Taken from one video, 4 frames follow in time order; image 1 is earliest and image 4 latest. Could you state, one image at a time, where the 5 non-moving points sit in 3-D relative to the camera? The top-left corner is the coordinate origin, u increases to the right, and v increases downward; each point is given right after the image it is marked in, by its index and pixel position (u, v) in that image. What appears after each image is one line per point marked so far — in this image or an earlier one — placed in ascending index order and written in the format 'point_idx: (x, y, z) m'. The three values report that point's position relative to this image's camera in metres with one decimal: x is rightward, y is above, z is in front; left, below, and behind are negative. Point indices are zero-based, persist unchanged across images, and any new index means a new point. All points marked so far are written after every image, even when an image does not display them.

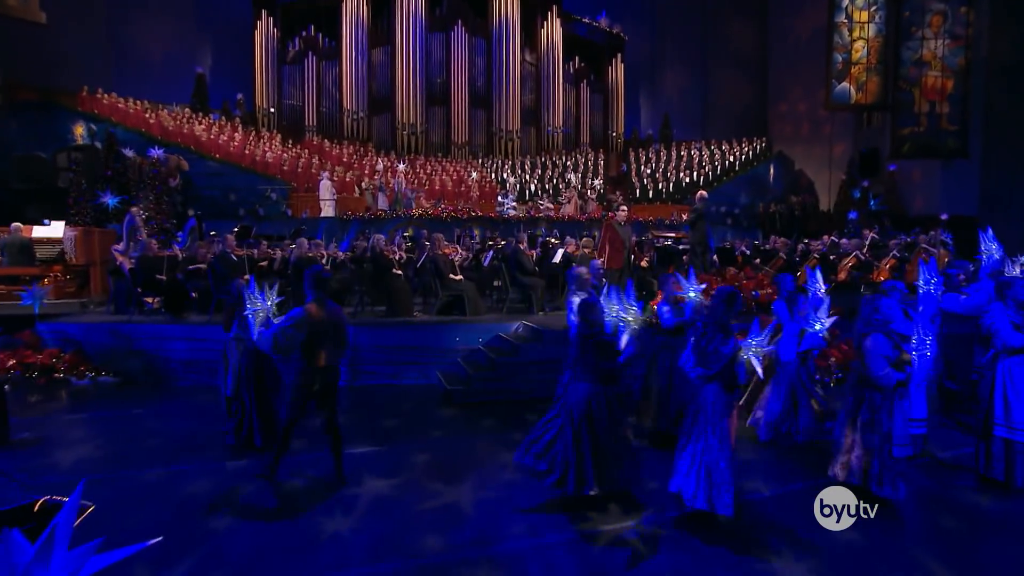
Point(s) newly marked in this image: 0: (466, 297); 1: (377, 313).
0: (-0.8, -0.2, +9.3) m
1: (-2.4, -0.5, +9.5) m
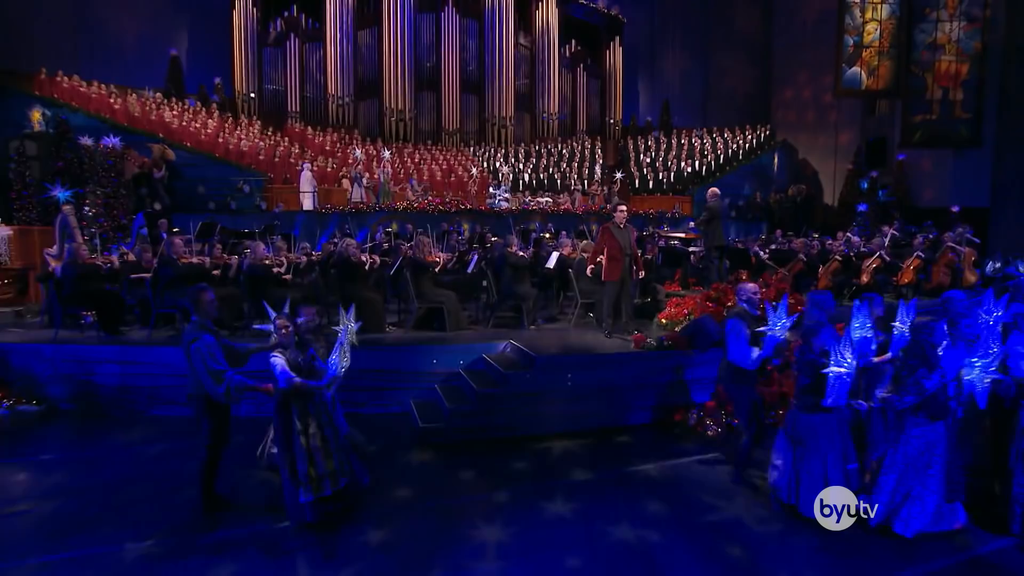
0: (-1.0, -0.3, +8.2) m
1: (-2.6, -0.6, +8.3) m
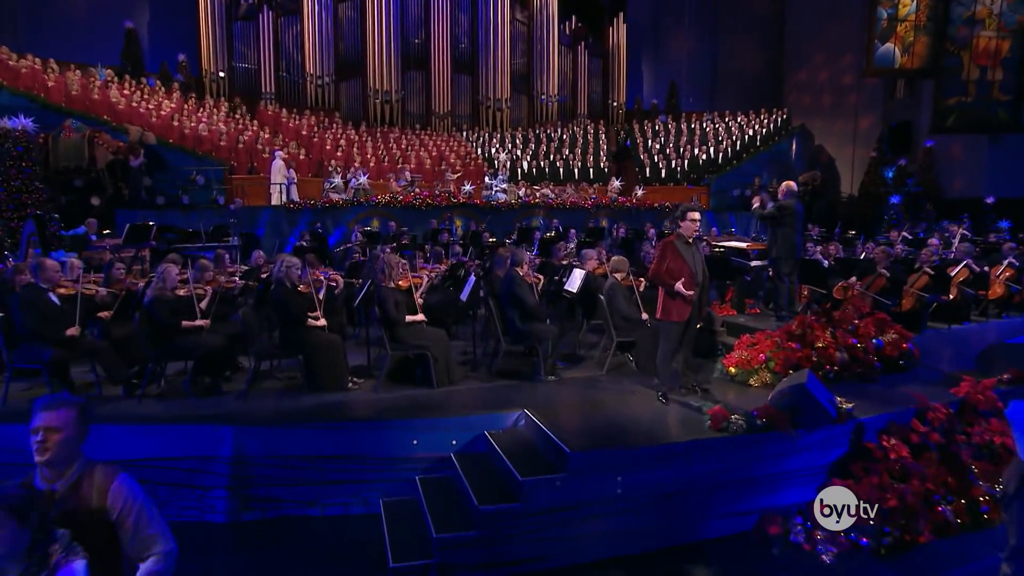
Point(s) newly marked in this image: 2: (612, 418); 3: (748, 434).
0: (-0.9, -0.7, +5.9) m
1: (-2.5, -1.0, +6.1) m
2: (+1.0, -1.2, +5.1) m
3: (+2.0, -1.2, +4.6) m
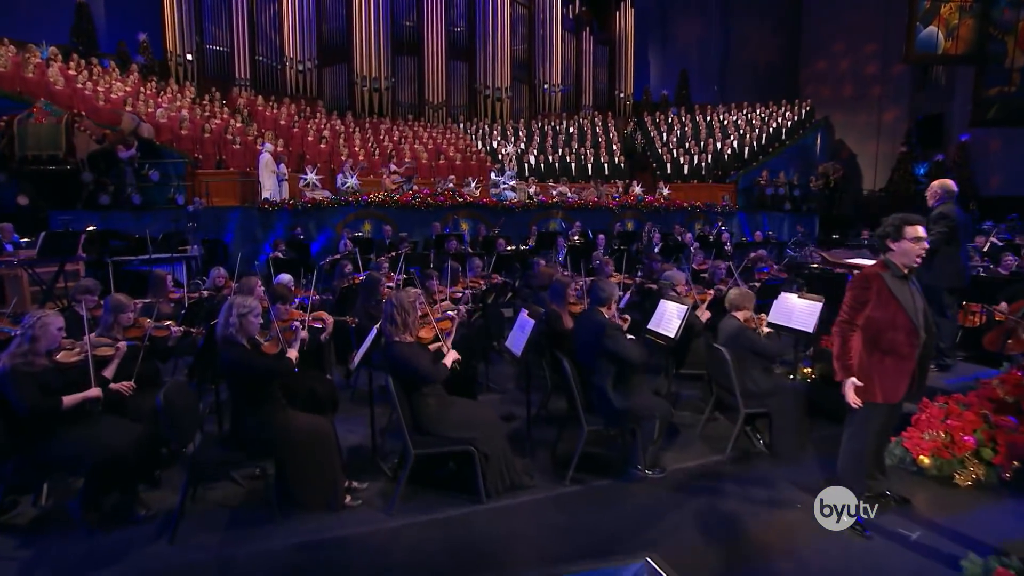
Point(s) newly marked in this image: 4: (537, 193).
0: (-0.2, -1.1, +3.8) m
1: (-1.9, -1.4, +3.9) m
2: (+1.6, -1.6, +3.0) m
3: (+2.7, -1.6, +2.5) m
4: (+0.8, +2.7, +14.9) m
